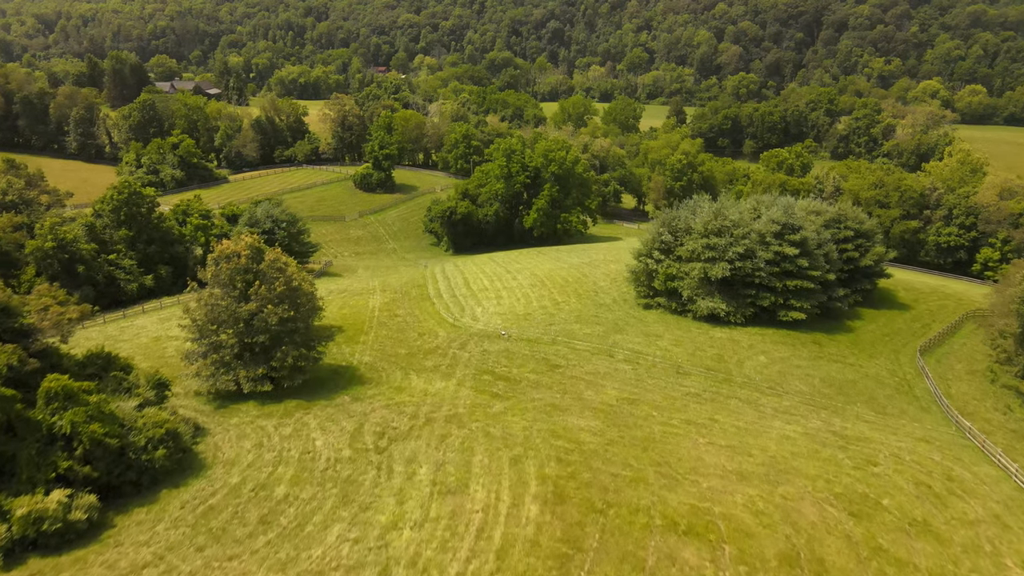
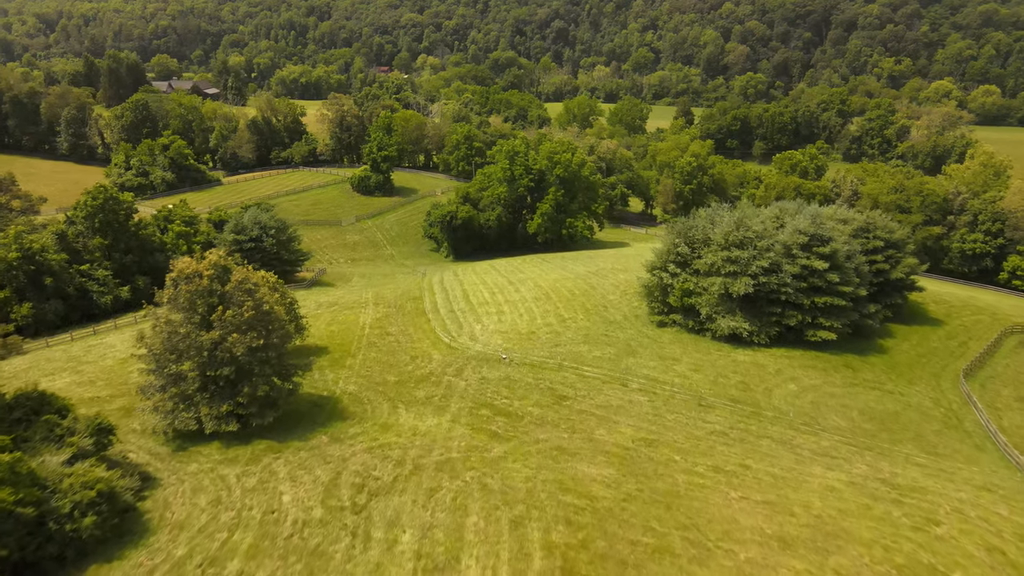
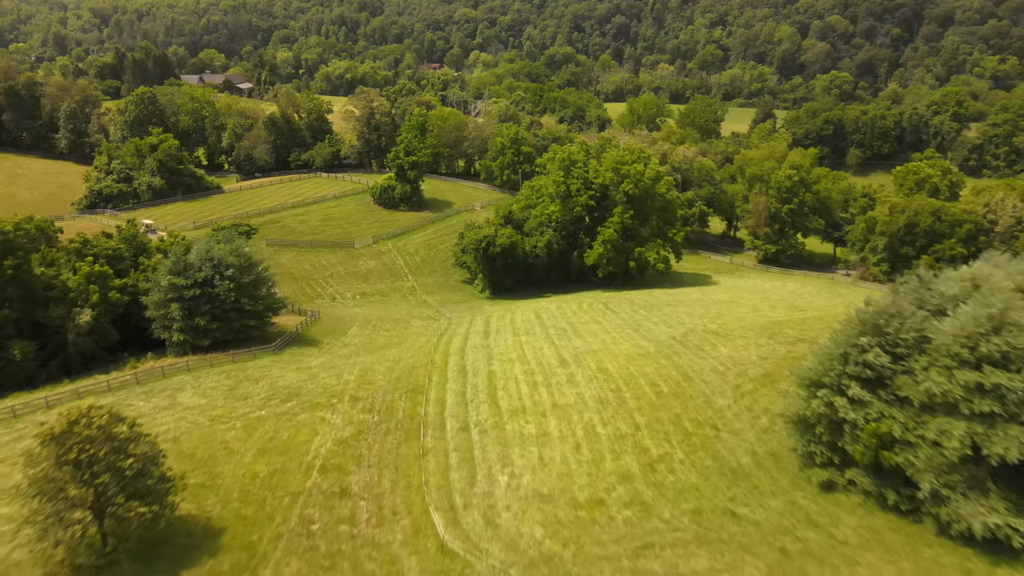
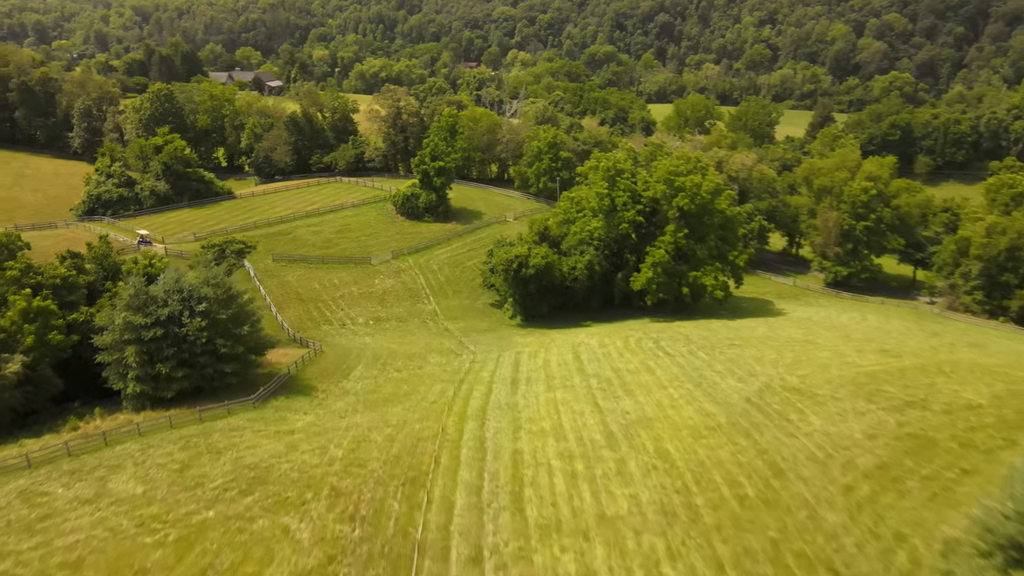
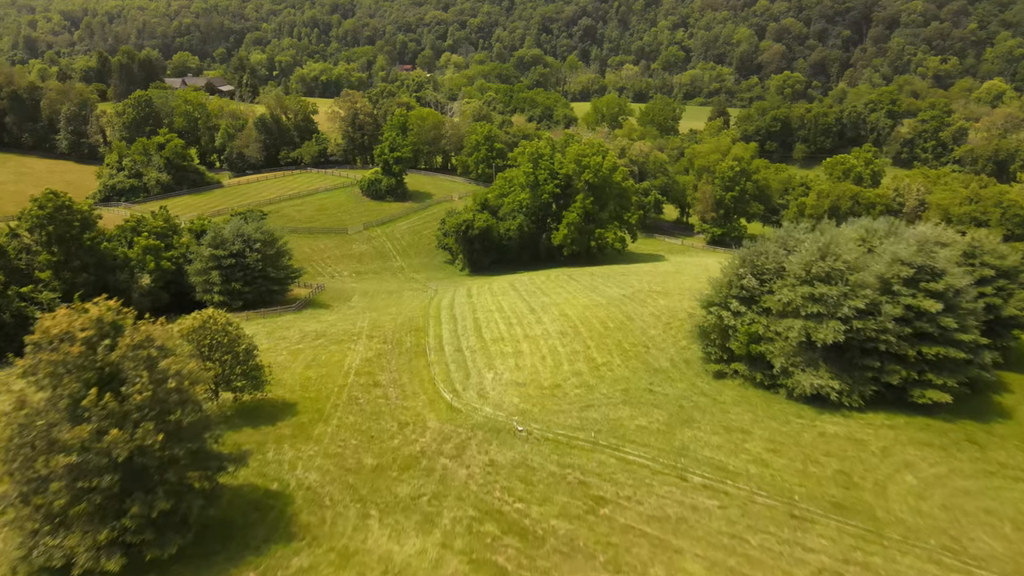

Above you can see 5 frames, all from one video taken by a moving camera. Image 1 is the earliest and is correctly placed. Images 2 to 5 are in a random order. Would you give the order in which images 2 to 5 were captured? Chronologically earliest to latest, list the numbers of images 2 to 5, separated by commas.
2, 5, 3, 4
